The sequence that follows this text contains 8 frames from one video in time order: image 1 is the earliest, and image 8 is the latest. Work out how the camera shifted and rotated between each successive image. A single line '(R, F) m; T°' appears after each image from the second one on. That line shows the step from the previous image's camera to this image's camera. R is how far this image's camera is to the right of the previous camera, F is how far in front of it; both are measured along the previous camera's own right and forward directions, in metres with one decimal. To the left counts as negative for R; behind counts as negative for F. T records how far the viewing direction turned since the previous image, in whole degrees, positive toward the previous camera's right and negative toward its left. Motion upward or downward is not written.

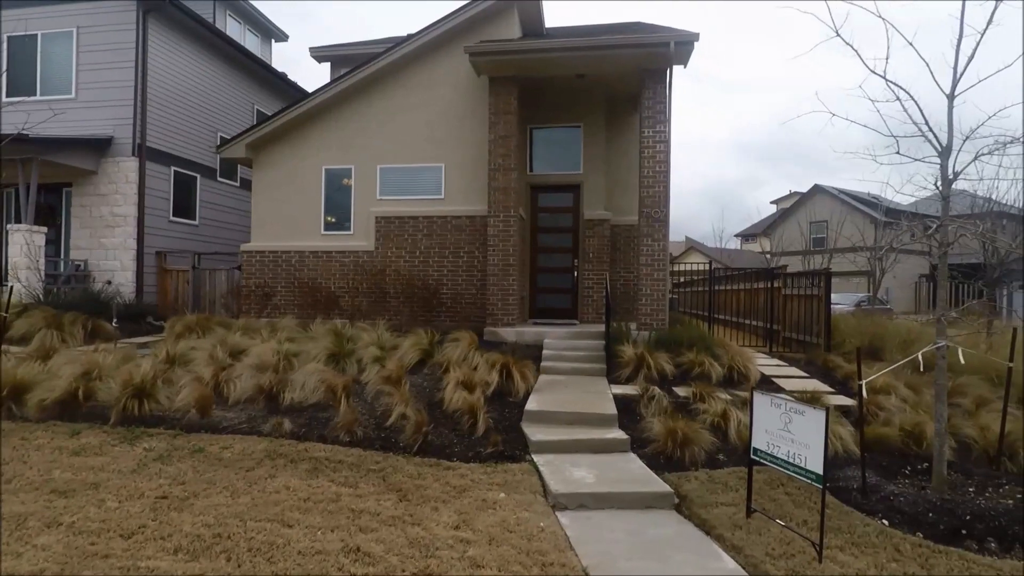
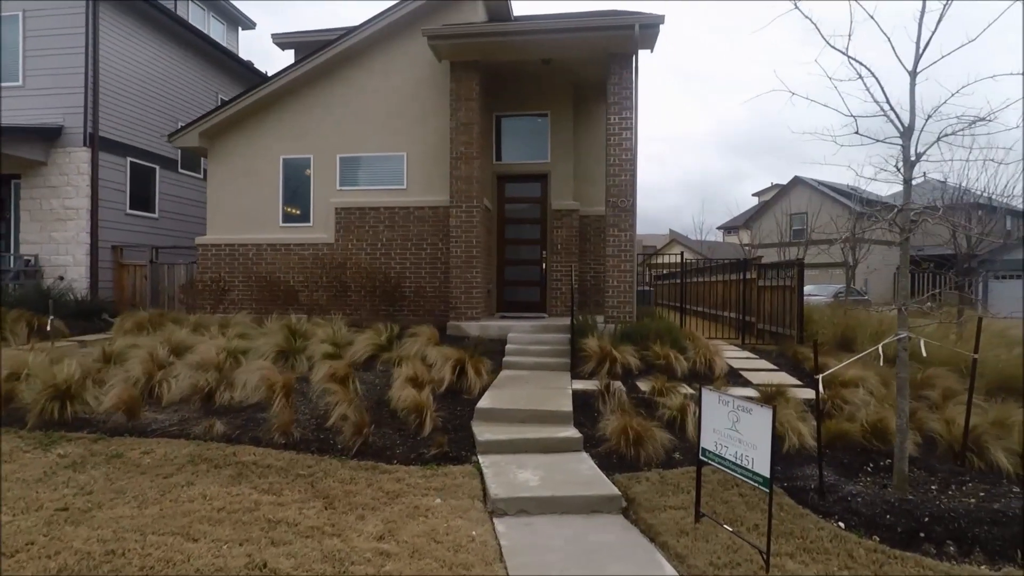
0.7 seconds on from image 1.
(+0.4, +0.3) m; +1°
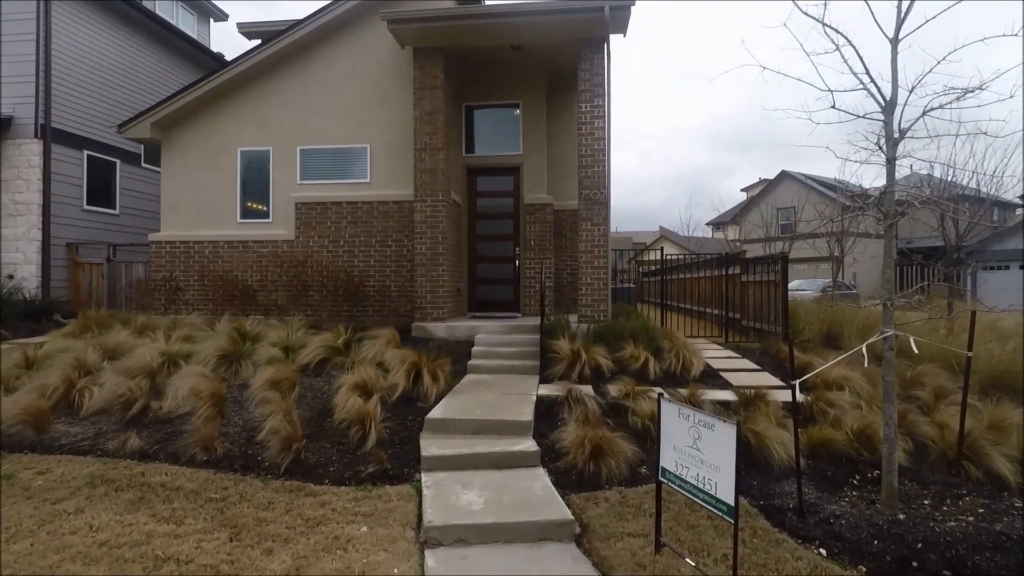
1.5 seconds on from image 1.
(+0.4, +0.5) m; +1°
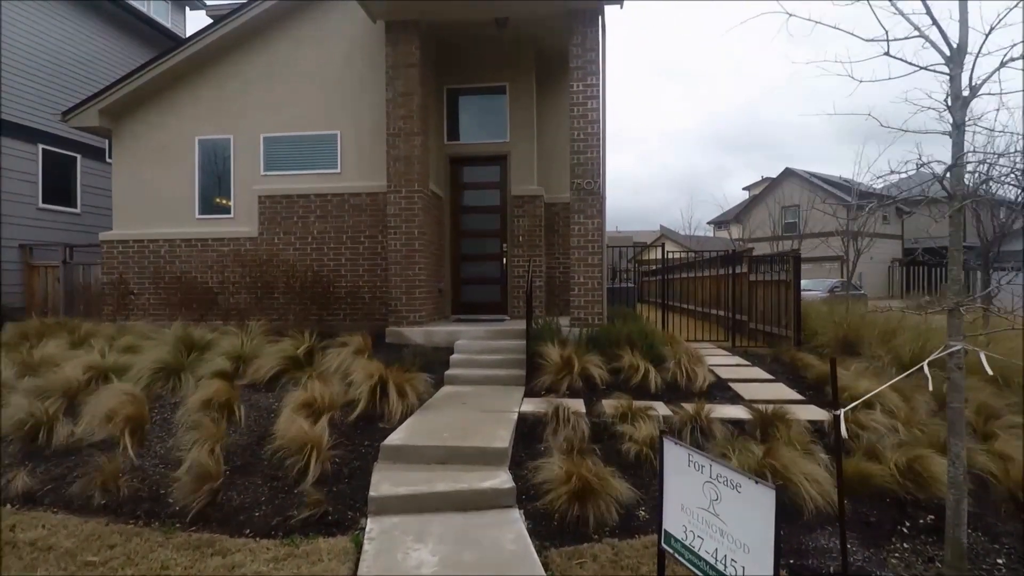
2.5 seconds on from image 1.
(+0.2, +0.9) m; 0°
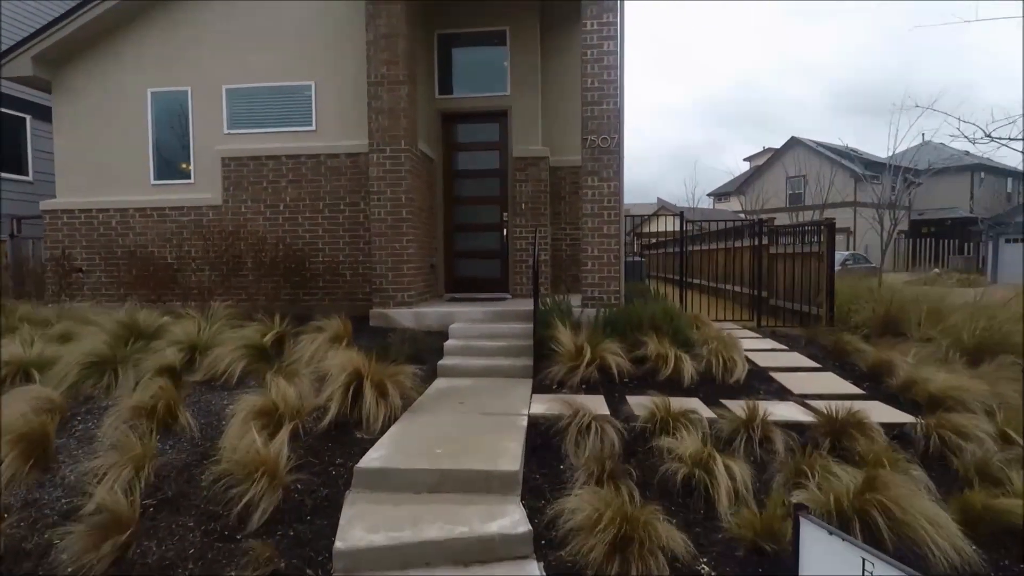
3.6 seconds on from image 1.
(-0.1, +1.1) m; +1°
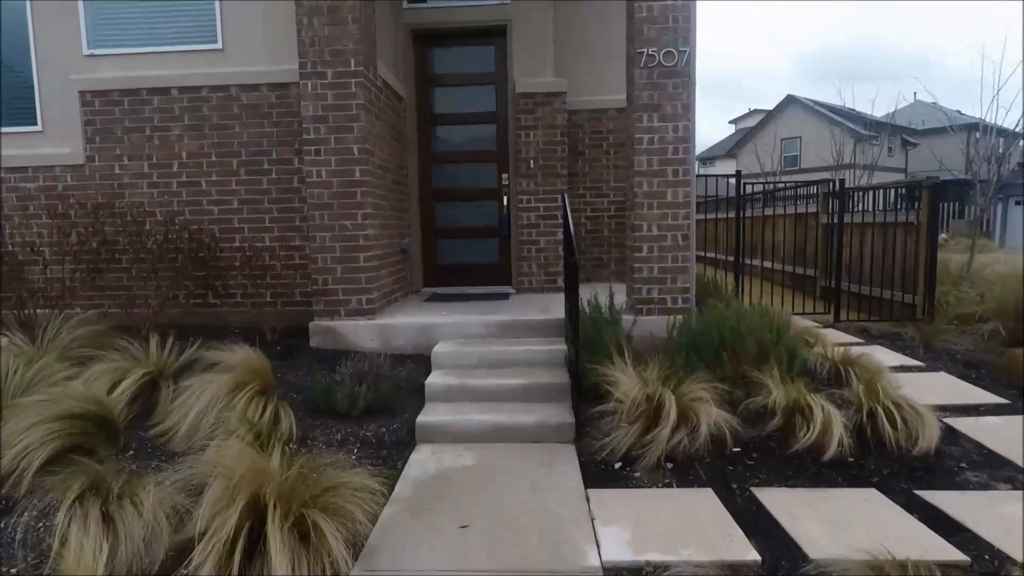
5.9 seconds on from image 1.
(-0.3, +2.4) m; +2°
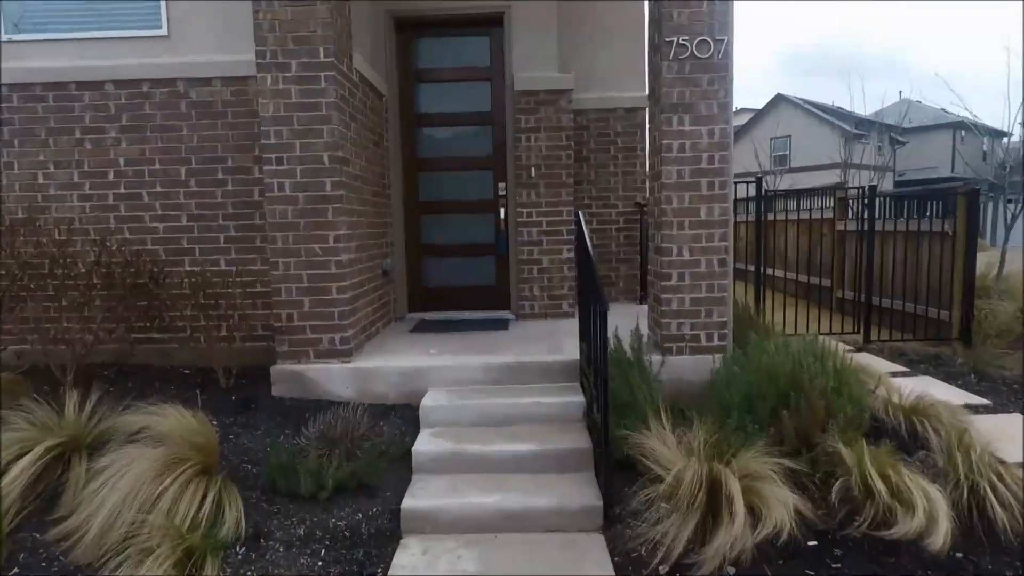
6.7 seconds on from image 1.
(-0.1, +0.8) m; +1°
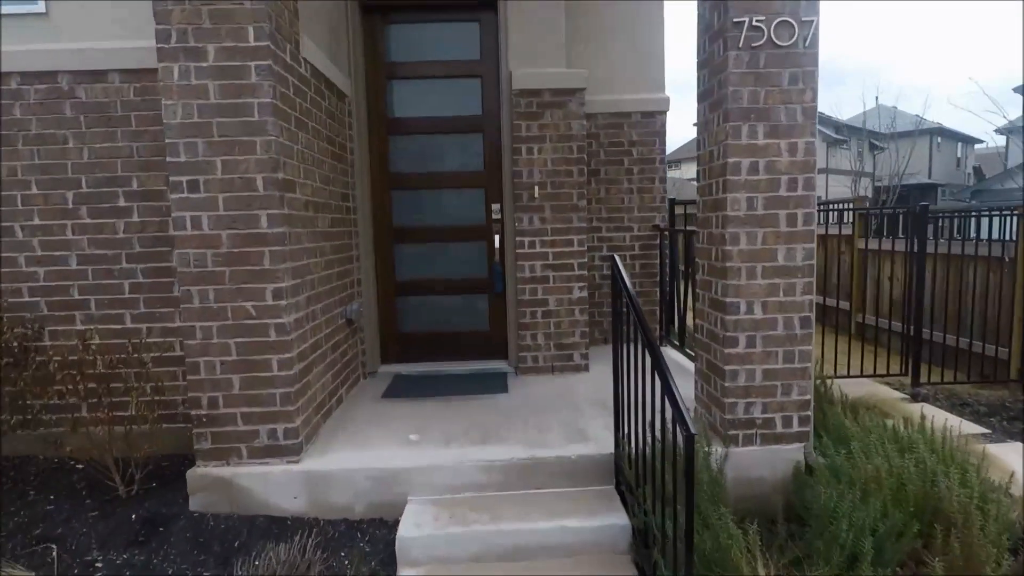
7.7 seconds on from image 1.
(-0.2, +1.0) m; +2°
